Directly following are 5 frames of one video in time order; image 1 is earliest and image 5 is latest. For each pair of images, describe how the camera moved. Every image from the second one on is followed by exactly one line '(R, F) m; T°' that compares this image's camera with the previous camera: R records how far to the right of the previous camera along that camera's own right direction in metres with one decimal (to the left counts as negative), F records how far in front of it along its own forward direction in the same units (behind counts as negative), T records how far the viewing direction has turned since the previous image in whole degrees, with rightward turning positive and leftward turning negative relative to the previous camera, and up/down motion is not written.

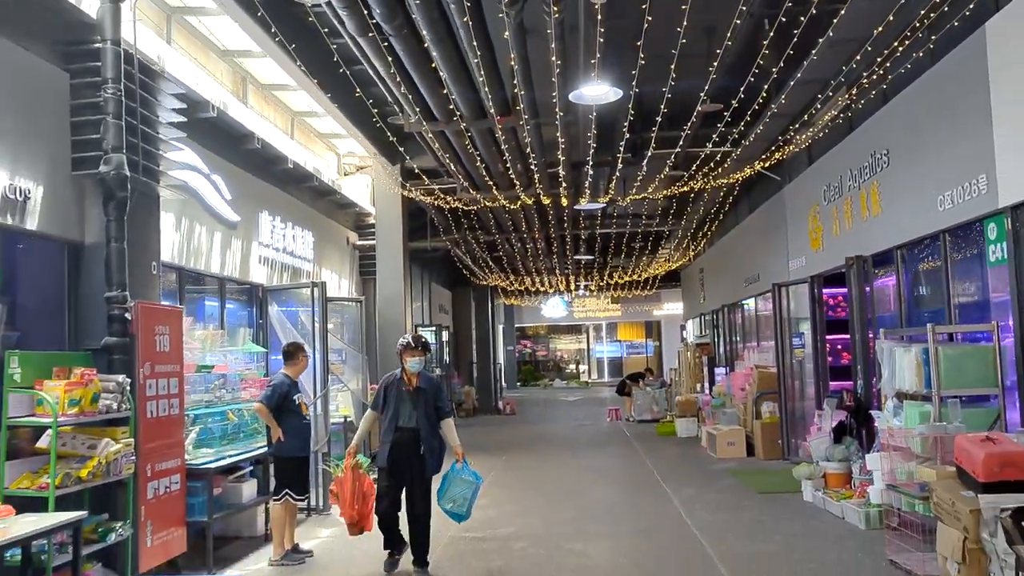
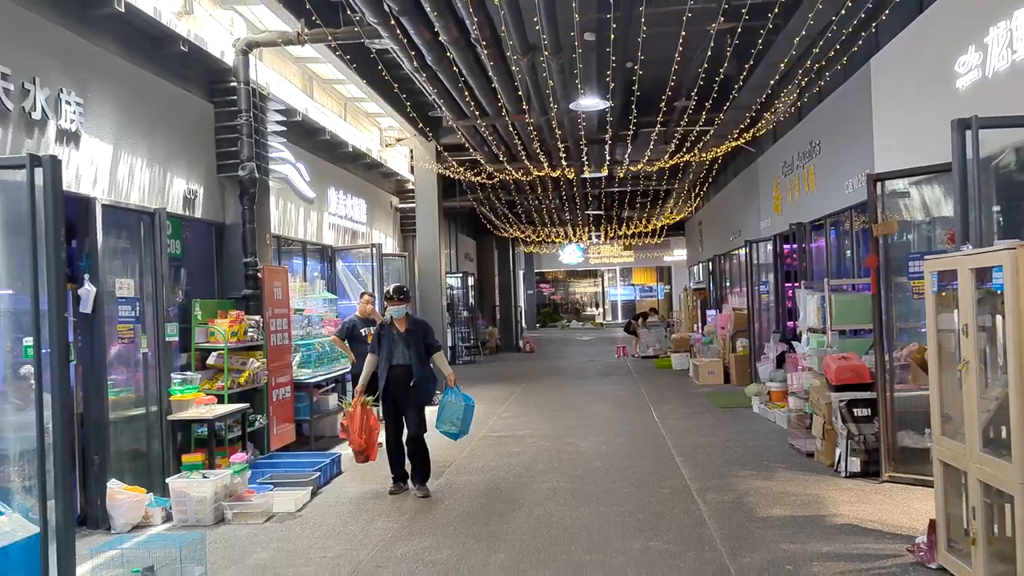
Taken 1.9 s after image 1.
(+0.1, -1.9) m; -1°
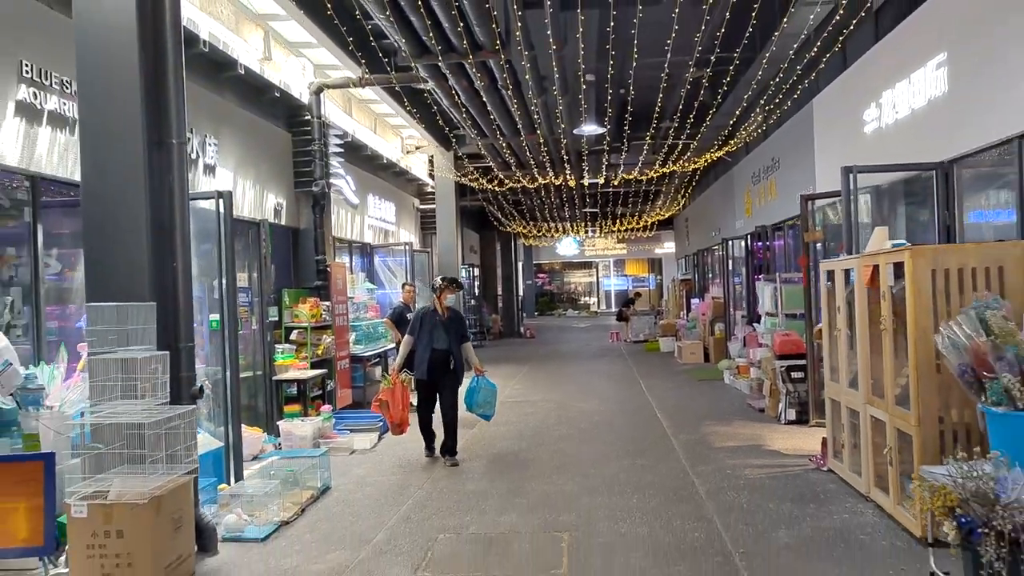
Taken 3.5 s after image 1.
(-0.2, -1.6) m; 0°
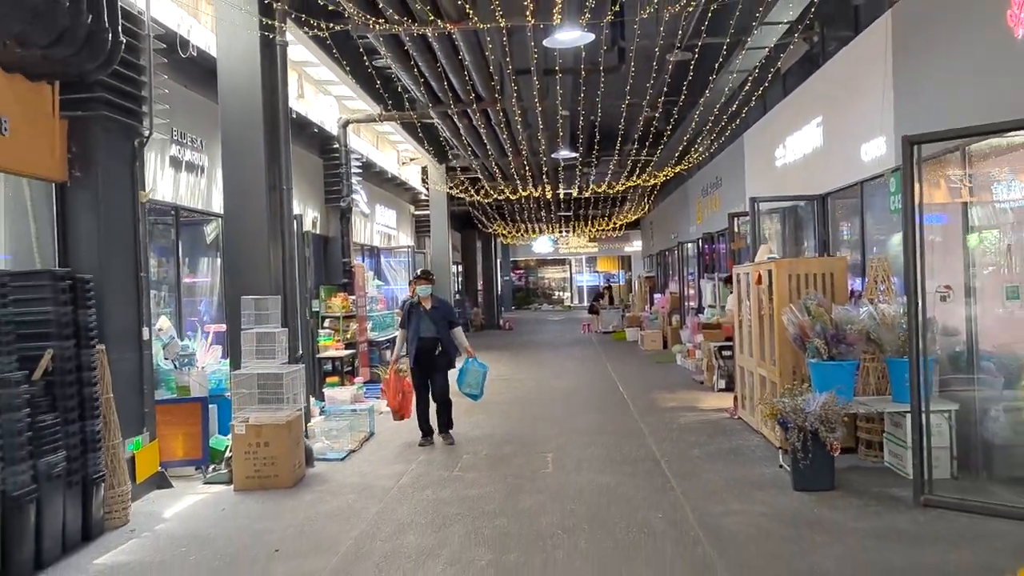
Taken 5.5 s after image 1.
(-0.2, -1.9) m; +2°
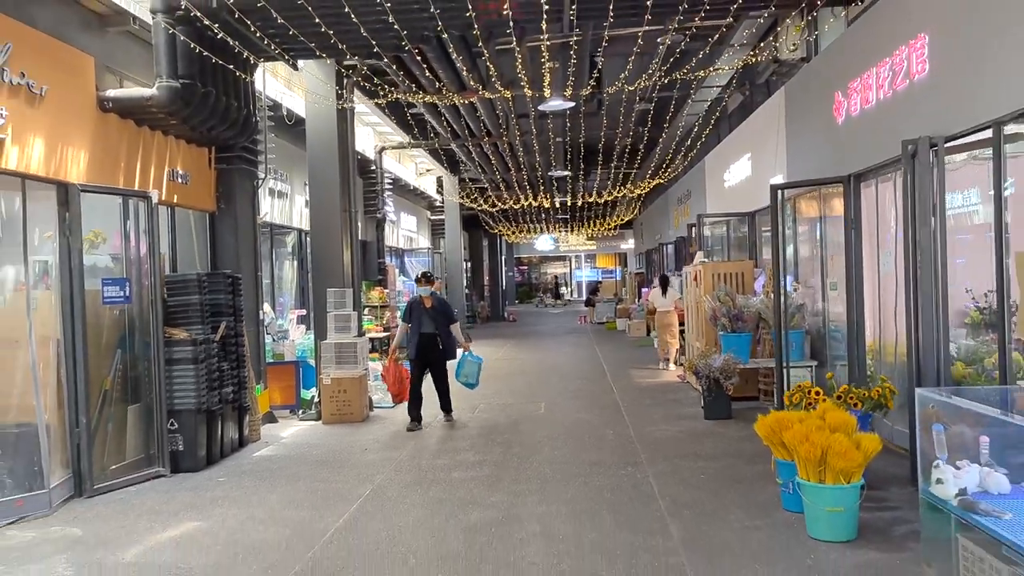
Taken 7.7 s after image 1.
(0.0, -2.2) m; 0°
